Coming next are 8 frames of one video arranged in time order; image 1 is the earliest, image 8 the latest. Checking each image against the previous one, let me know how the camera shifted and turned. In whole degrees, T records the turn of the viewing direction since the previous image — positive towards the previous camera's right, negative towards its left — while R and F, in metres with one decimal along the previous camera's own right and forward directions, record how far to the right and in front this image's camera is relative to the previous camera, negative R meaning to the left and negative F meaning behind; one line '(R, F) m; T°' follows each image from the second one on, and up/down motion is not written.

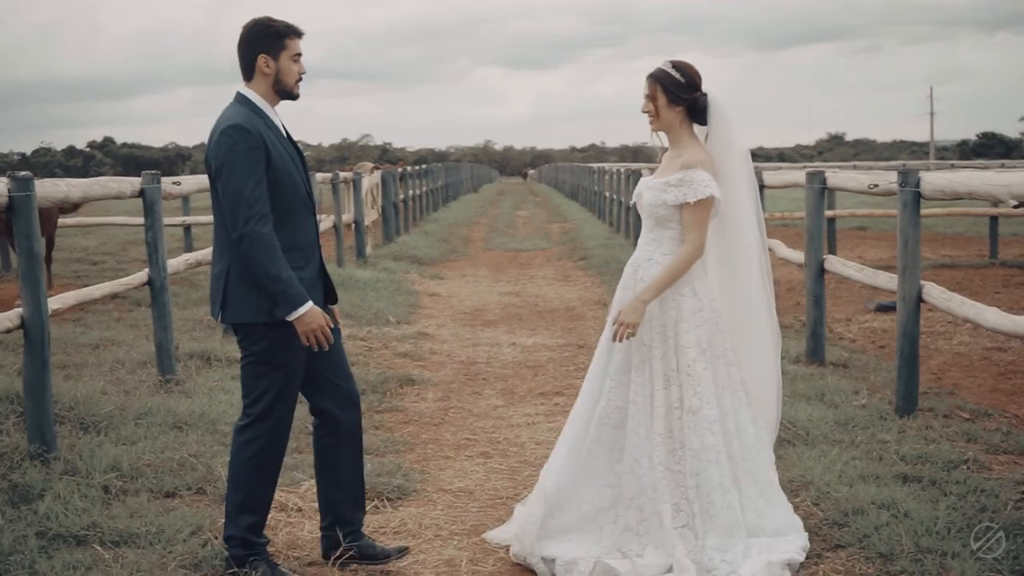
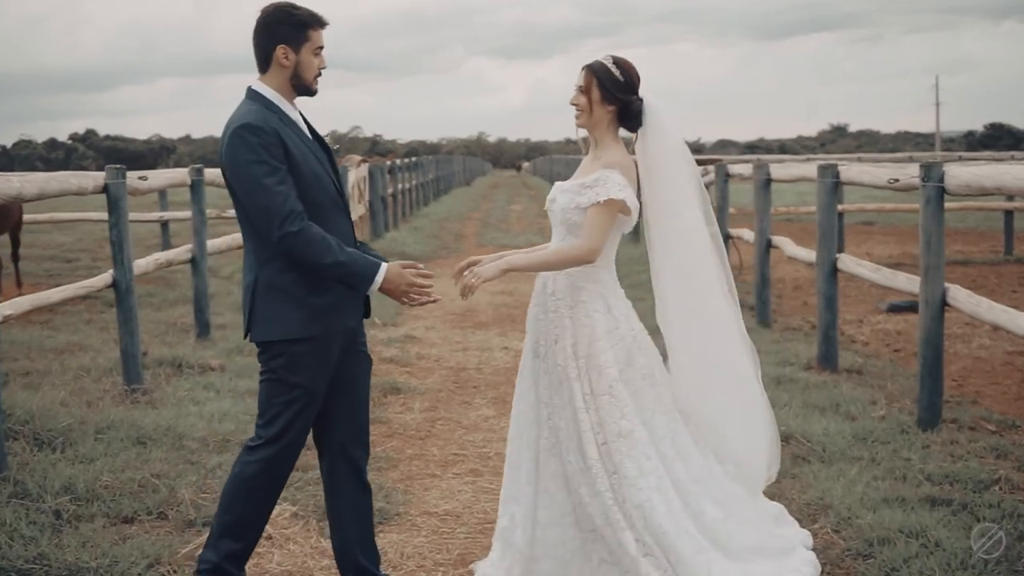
(0.0, +0.4) m; 0°
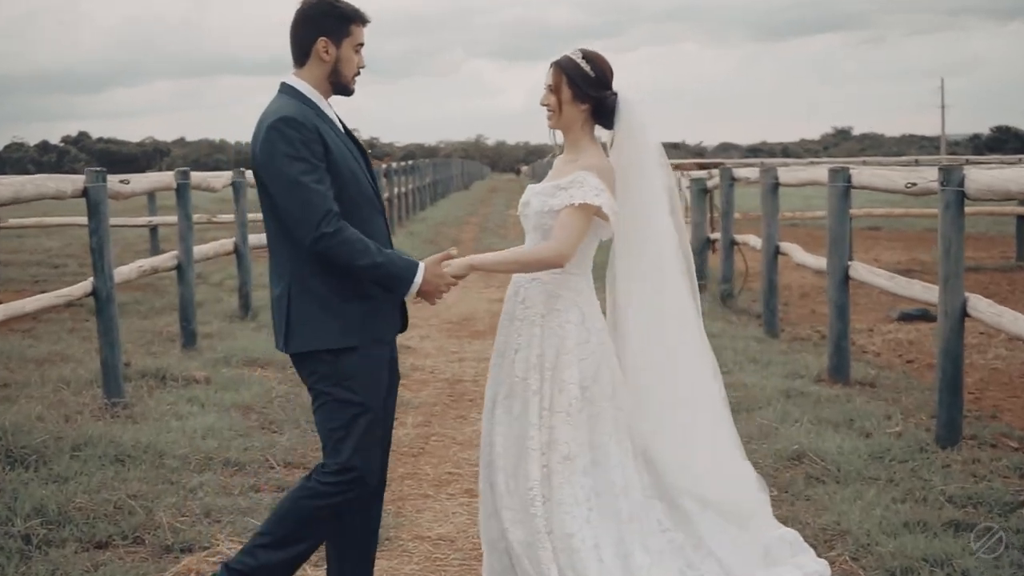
(0.0, +0.3) m; 0°
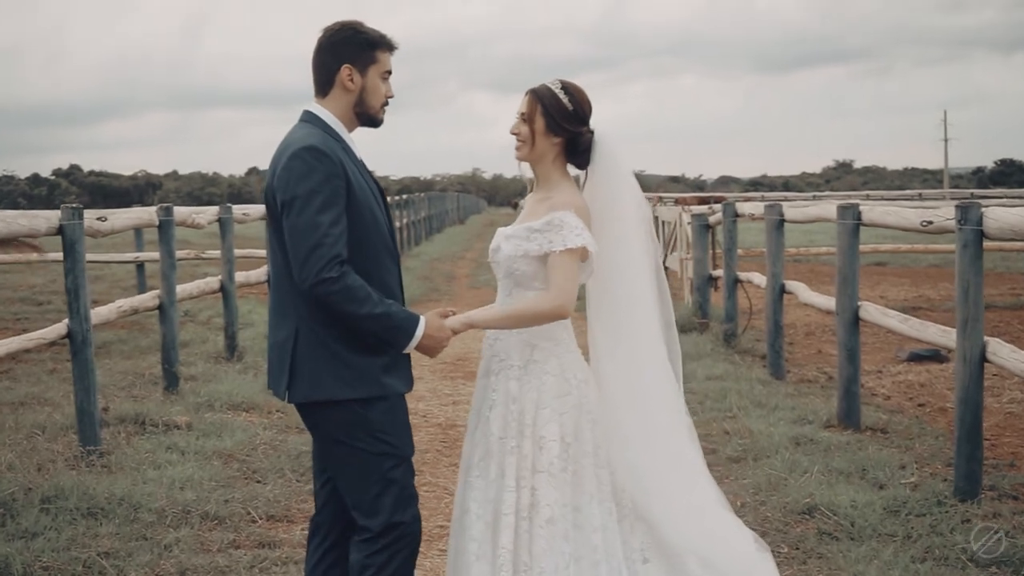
(0.0, +0.3) m; 0°
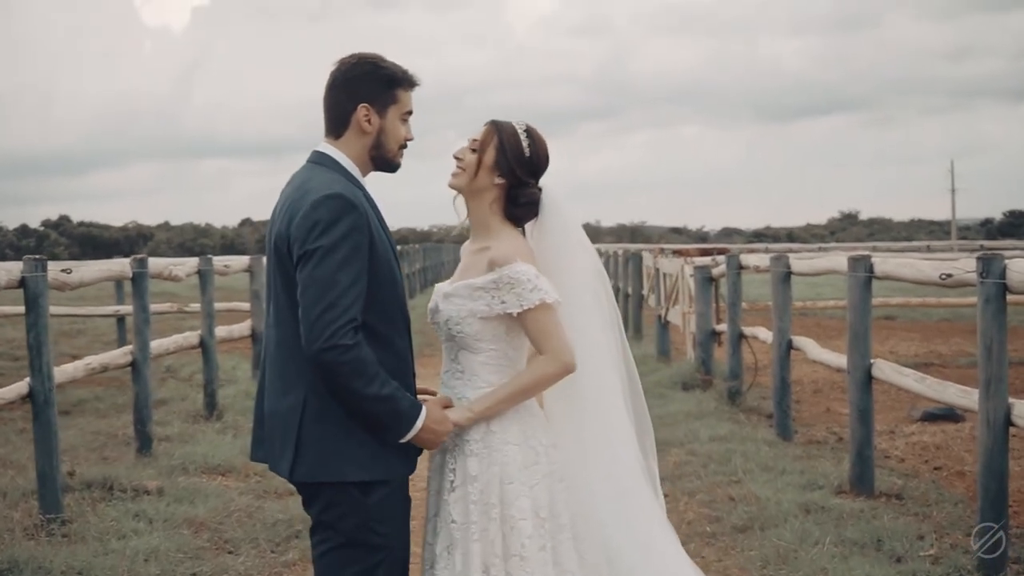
(0.0, +0.3) m; 0°
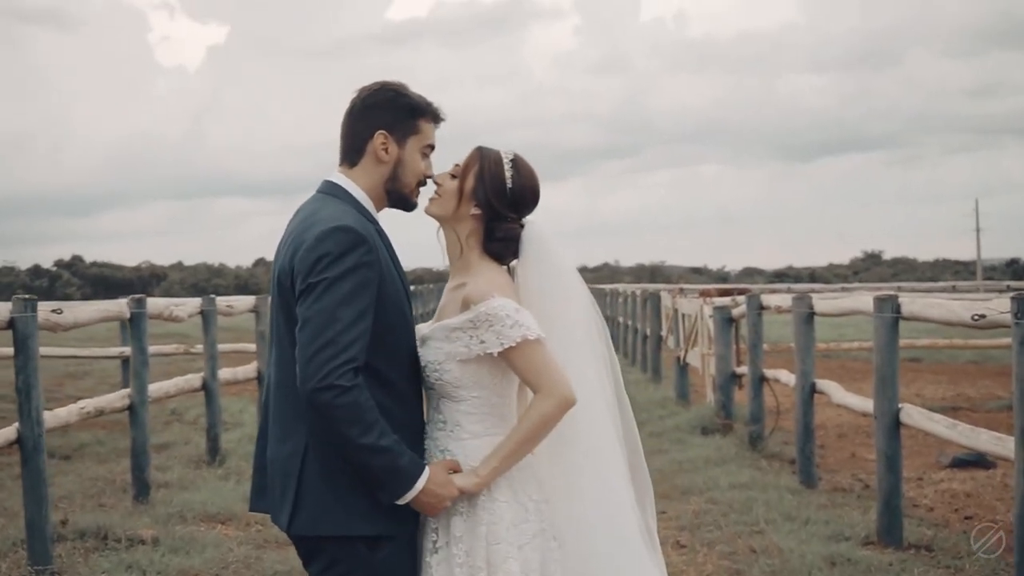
(0.0, +0.2) m; -1°
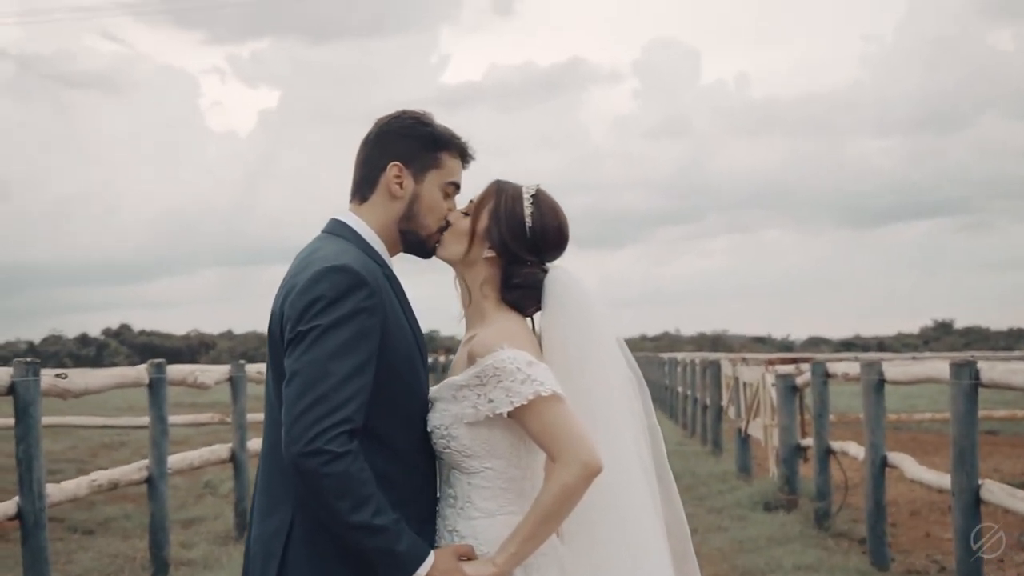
(+0.1, +0.4) m; -2°
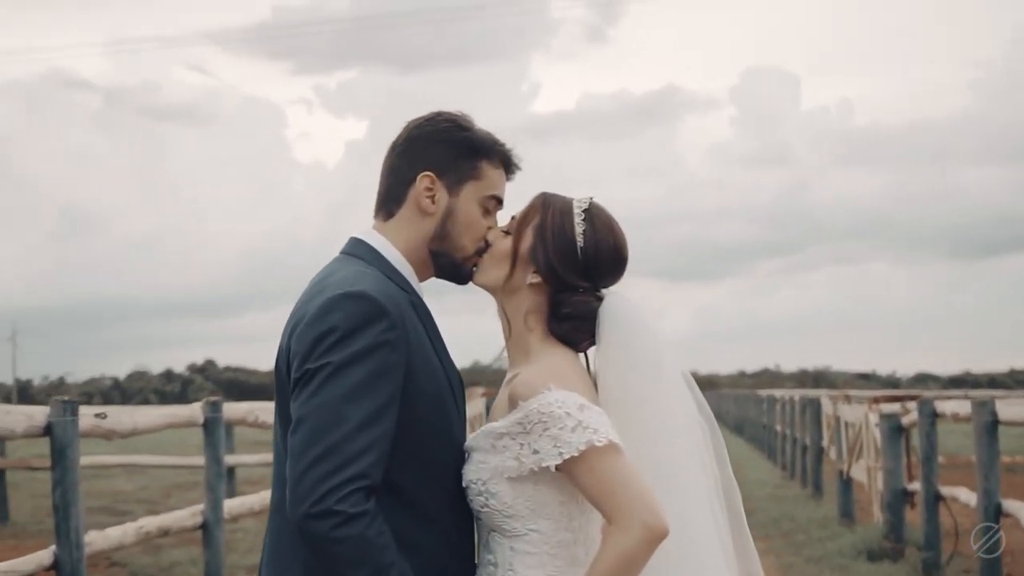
(+0.1, +0.4) m; -3°
